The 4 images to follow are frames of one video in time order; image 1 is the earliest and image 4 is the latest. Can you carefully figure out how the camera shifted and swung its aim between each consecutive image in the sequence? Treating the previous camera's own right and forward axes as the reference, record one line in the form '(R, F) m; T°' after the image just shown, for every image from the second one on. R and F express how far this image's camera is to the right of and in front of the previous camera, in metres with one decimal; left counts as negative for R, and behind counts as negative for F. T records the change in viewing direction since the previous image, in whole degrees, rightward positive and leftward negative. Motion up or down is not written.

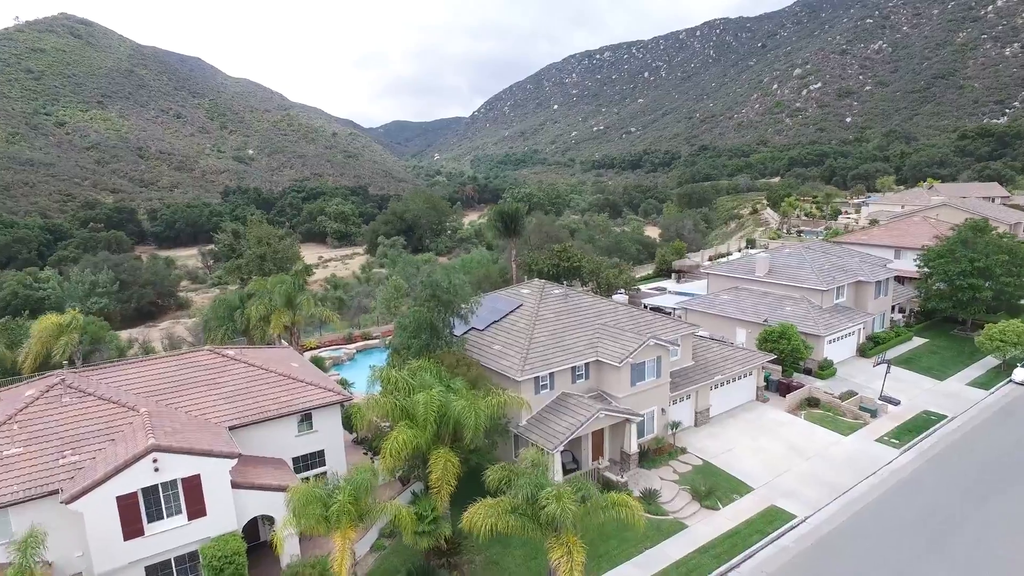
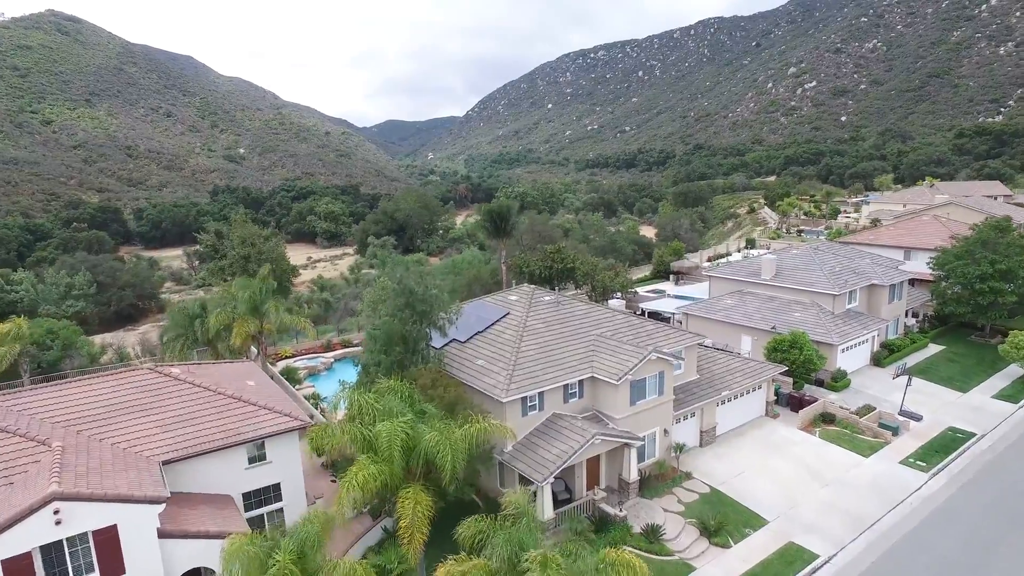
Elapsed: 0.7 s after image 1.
(+0.3, +2.1) m; 0°
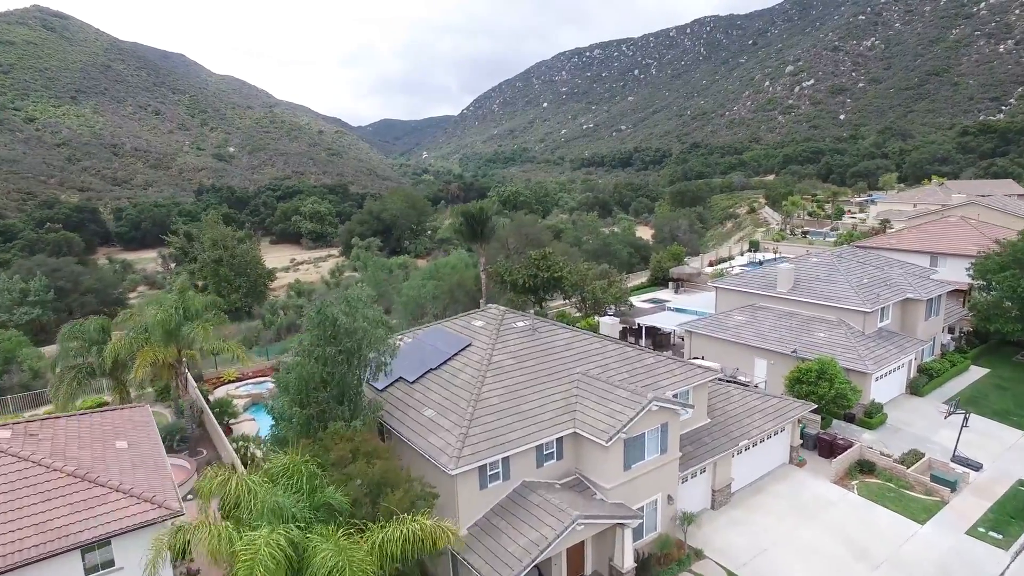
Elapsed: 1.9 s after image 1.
(+0.8, +4.0) m; 0°
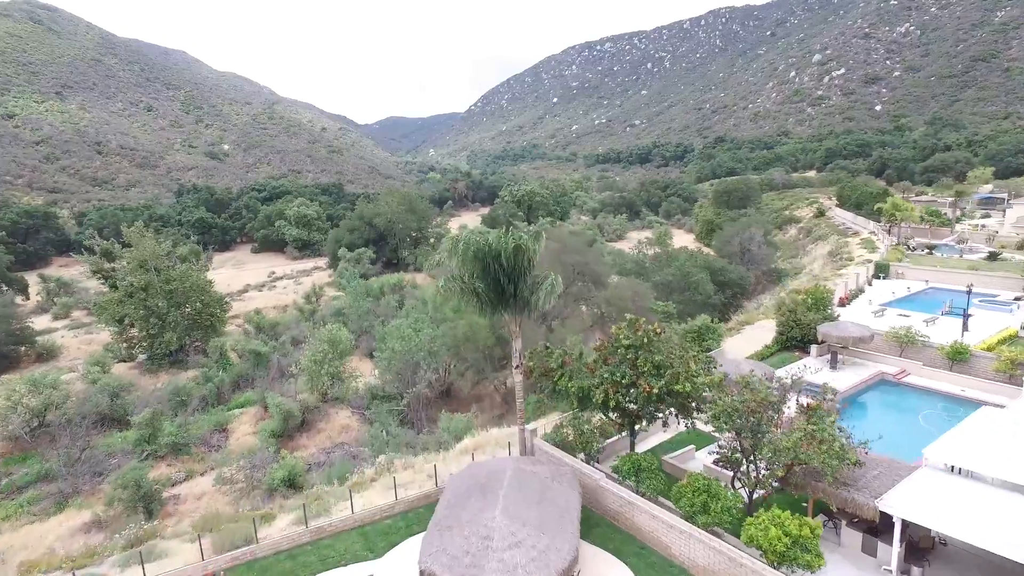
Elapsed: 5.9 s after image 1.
(-1.4, +16.3) m; -1°
